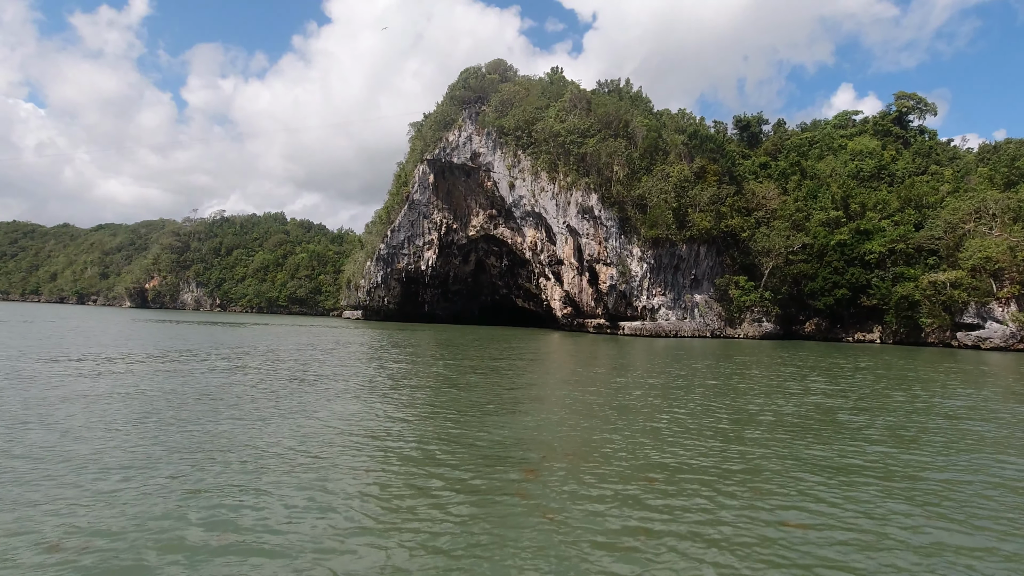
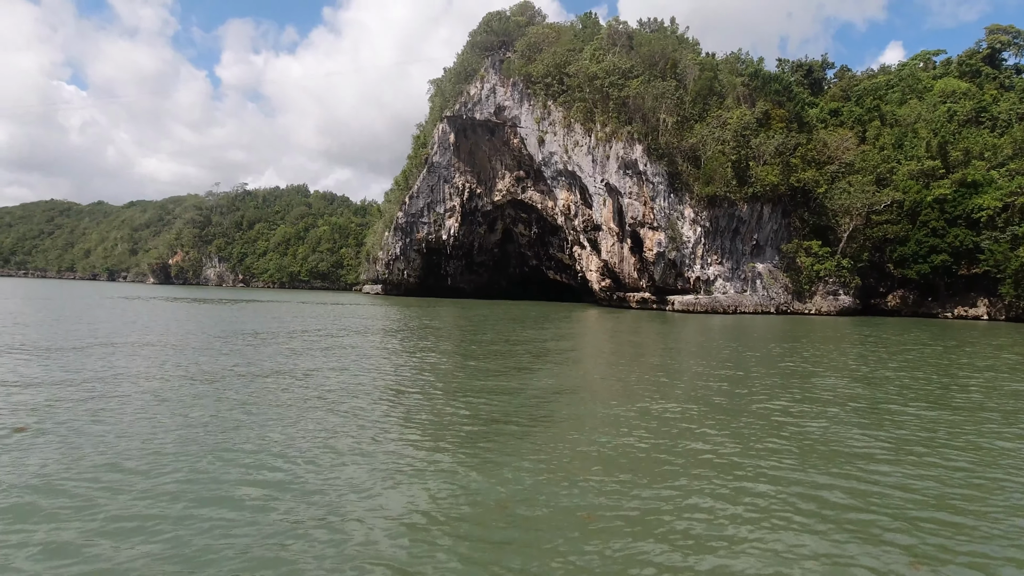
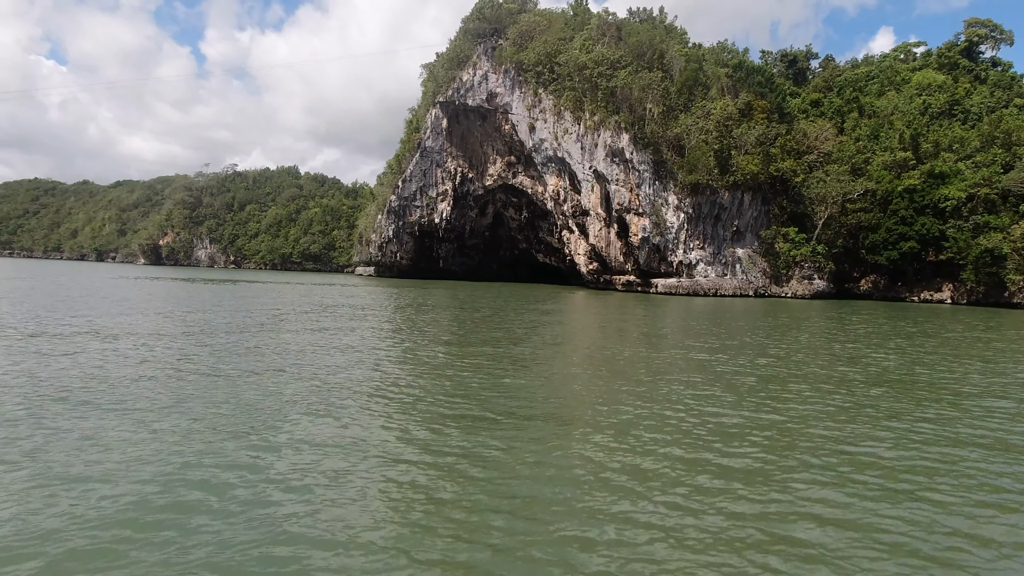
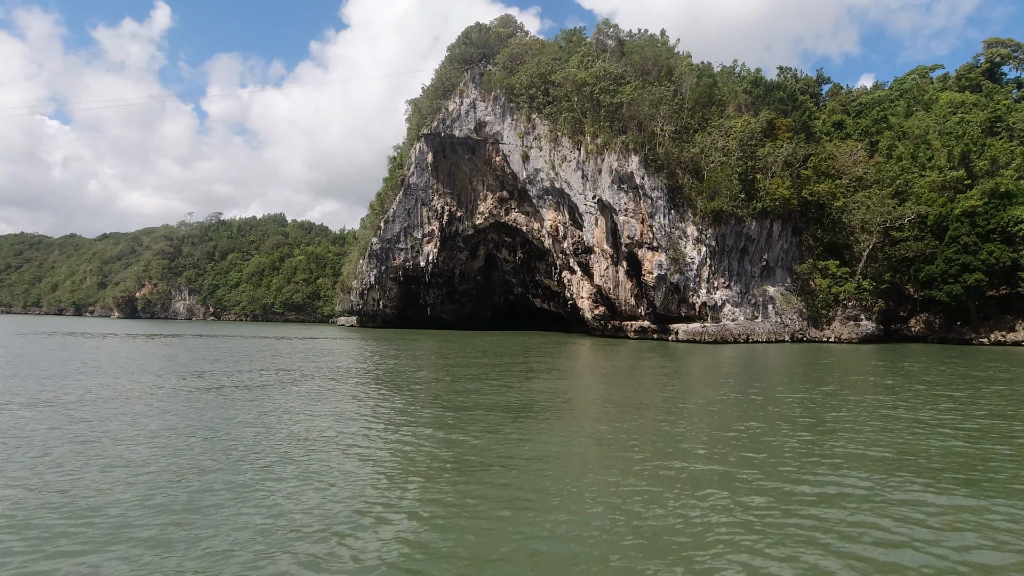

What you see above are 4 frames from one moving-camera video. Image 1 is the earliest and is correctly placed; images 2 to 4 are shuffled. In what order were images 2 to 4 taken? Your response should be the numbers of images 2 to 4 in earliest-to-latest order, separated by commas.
3, 2, 4
